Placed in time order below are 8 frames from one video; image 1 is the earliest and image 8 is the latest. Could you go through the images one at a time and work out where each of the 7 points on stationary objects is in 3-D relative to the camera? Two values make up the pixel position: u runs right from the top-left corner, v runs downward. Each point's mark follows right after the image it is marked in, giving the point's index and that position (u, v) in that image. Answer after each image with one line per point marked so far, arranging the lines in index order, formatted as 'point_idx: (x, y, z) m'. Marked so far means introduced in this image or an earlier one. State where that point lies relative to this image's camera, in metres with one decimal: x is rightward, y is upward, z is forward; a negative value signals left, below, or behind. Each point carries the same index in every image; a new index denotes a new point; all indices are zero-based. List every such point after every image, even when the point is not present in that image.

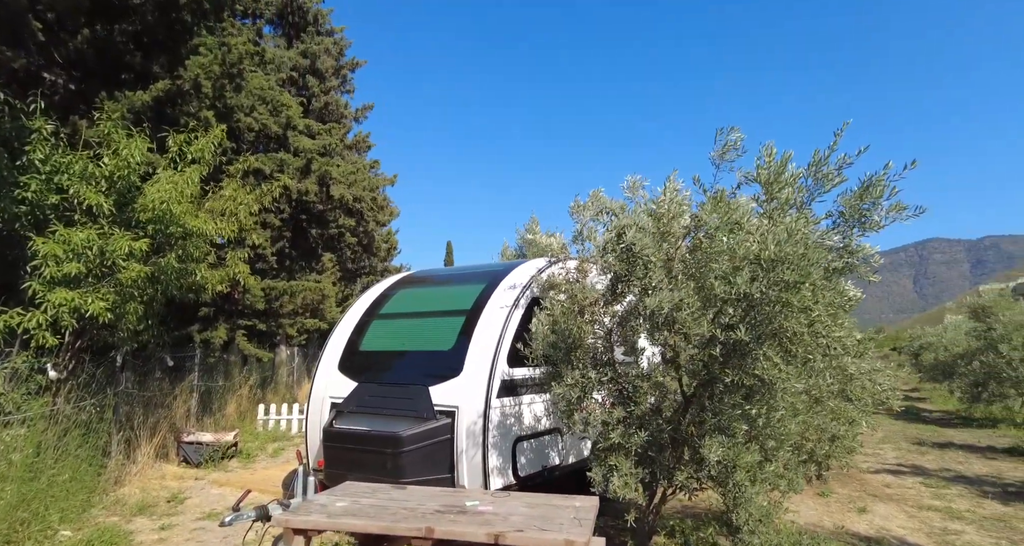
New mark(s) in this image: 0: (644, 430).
0: (+1.0, -1.1, +4.3) m
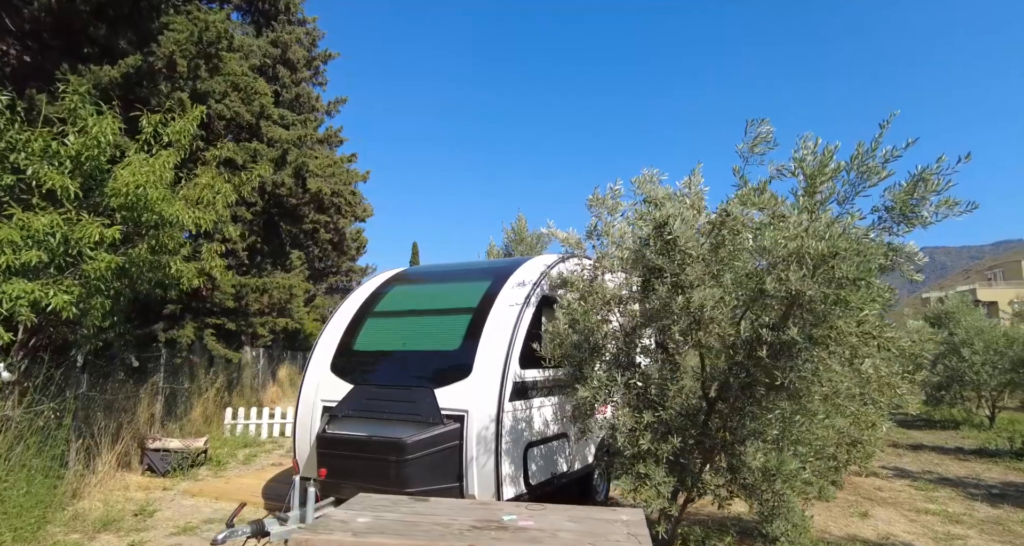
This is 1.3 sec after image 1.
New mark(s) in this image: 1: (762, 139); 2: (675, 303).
0: (+1.1, -1.1, +4.0) m
1: (+1.7, +0.9, +4.1) m
2: (+1.1, -0.2, +4.0) m
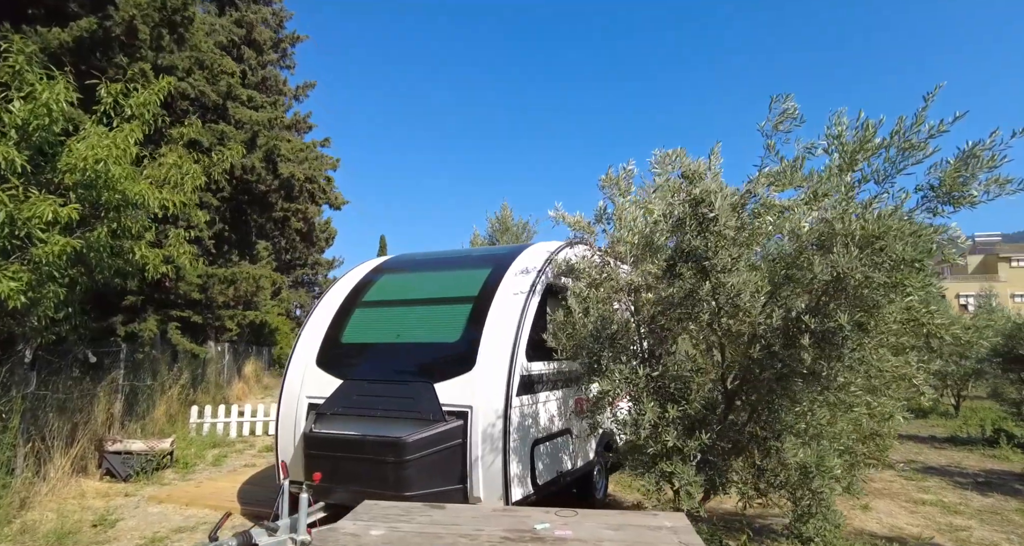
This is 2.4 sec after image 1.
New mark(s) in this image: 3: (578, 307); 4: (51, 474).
0: (+1.2, -1.0, +3.8) m
1: (+1.8, +1.0, +3.9) m
2: (+1.2, -0.1, +3.7) m
3: (+0.5, -0.2, +4.3) m
4: (-4.4, -1.9, +5.7) m
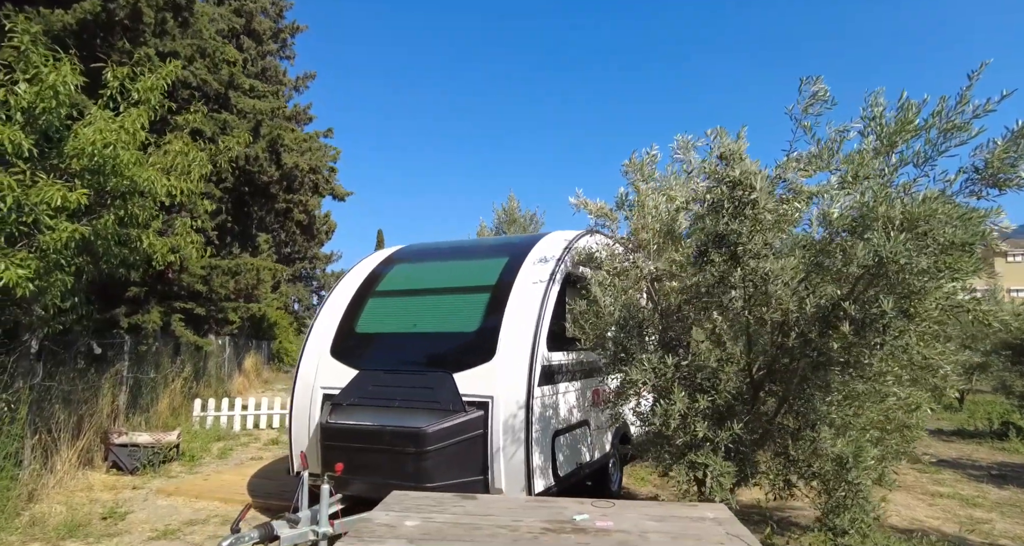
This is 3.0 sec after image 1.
0: (+1.4, -0.9, +3.7) m
1: (+1.9, +1.1, +3.8) m
2: (+1.3, 0.0, +3.6) m
3: (+0.6, -0.2, +4.2) m
4: (-4.2, -1.8, +5.6) m
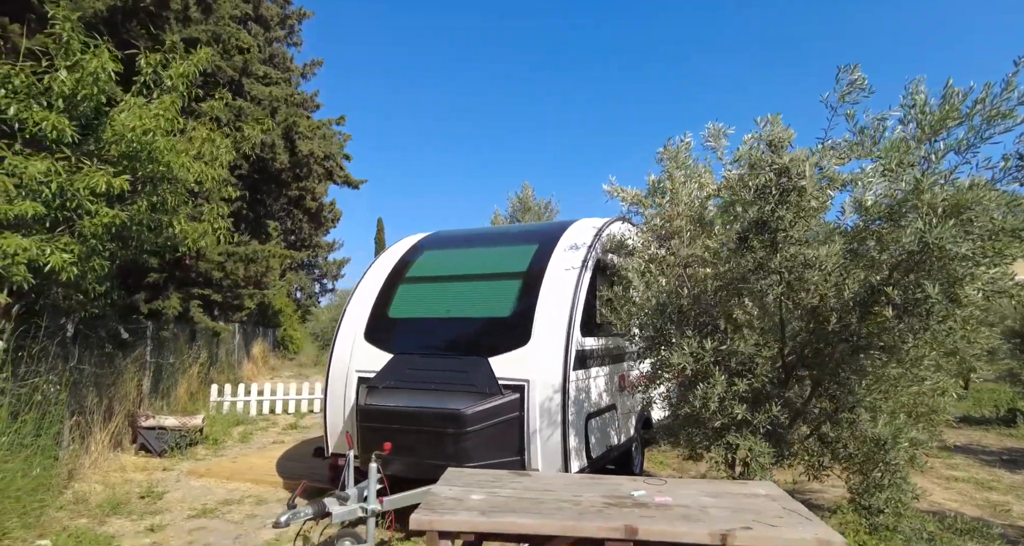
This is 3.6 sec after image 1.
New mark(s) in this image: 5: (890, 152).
0: (+1.6, -0.8, +3.8) m
1: (+2.2, +1.2, +3.8) m
2: (+1.6, +0.1, +3.7) m
3: (+0.9, -0.1, +4.2) m
4: (-4.0, -1.6, +5.7) m
5: (+2.2, +0.7, +3.5) m
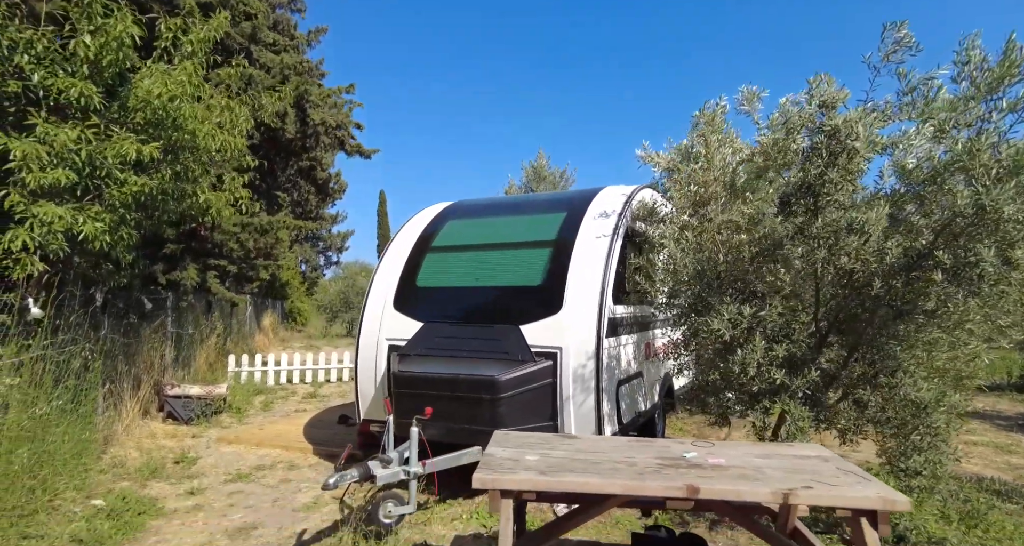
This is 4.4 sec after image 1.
0: (+1.9, -0.6, +3.8) m
1: (+2.4, +1.4, +3.7) m
2: (+1.8, +0.3, +3.6) m
3: (+1.1, +0.2, +4.2) m
4: (-3.7, -1.4, +5.7) m
5: (+2.5, +0.9, +3.5) m
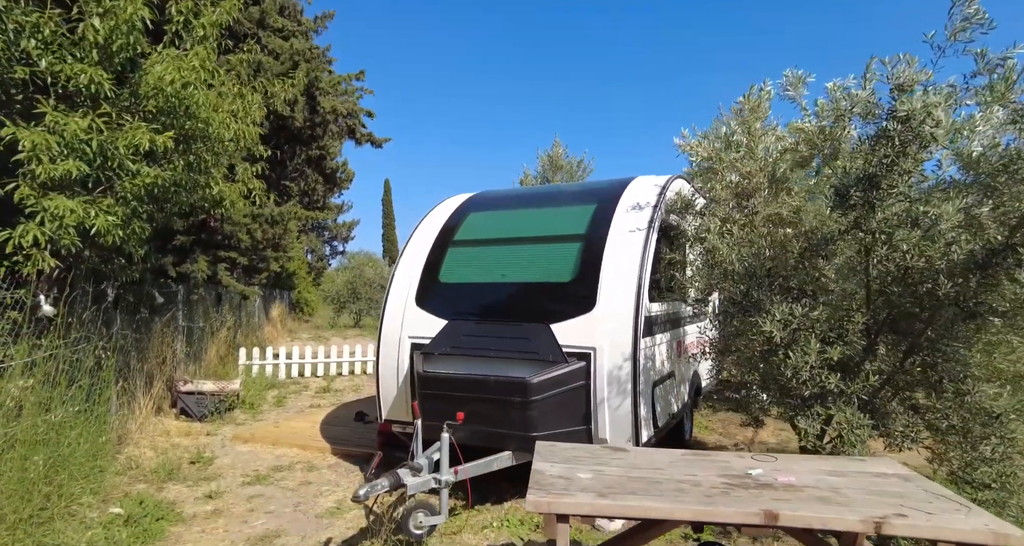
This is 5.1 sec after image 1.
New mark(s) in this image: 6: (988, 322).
0: (+2.1, -0.6, +3.6) m
1: (+2.6, +1.4, +3.5) m
2: (+2.0, +0.3, +3.4) m
3: (+1.4, +0.2, +4.0) m
4: (-3.5, -1.3, +5.6) m
5: (+2.7, +0.9, +3.2) m
6: (+2.5, -0.3, +3.3) m
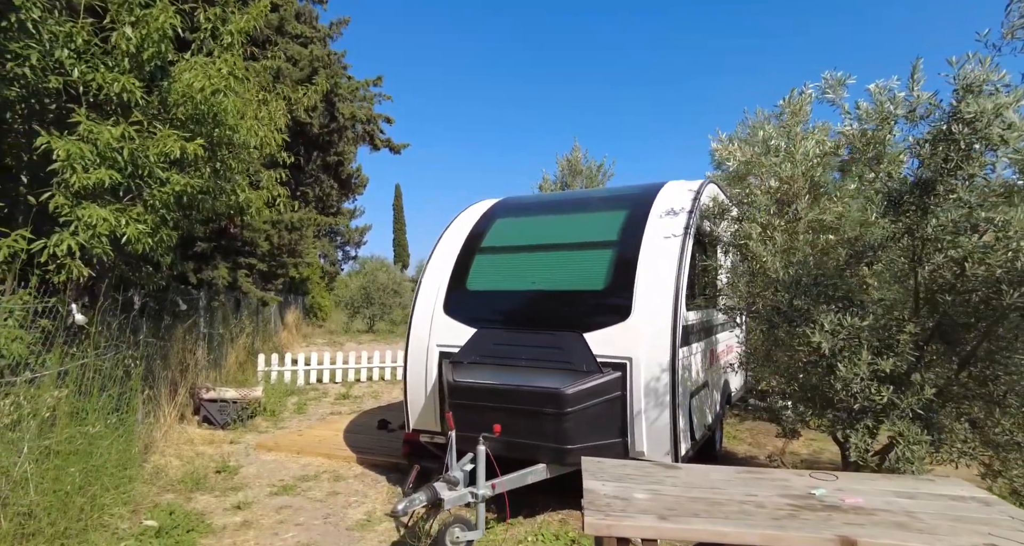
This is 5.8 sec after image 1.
0: (+2.3, -0.7, +3.5) m
1: (+2.9, +1.4, +3.4) m
2: (+2.3, +0.2, +3.3) m
3: (+1.6, +0.1, +3.9) m
4: (-3.2, -1.4, +5.5) m
5: (+2.9, +0.9, +3.1) m
6: (+2.8, -0.3, +3.2) m
